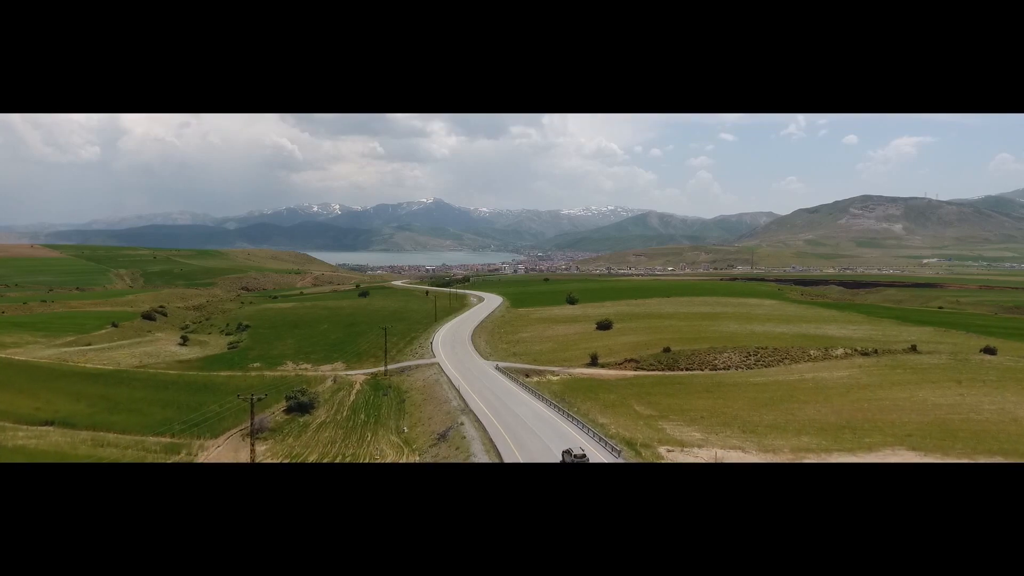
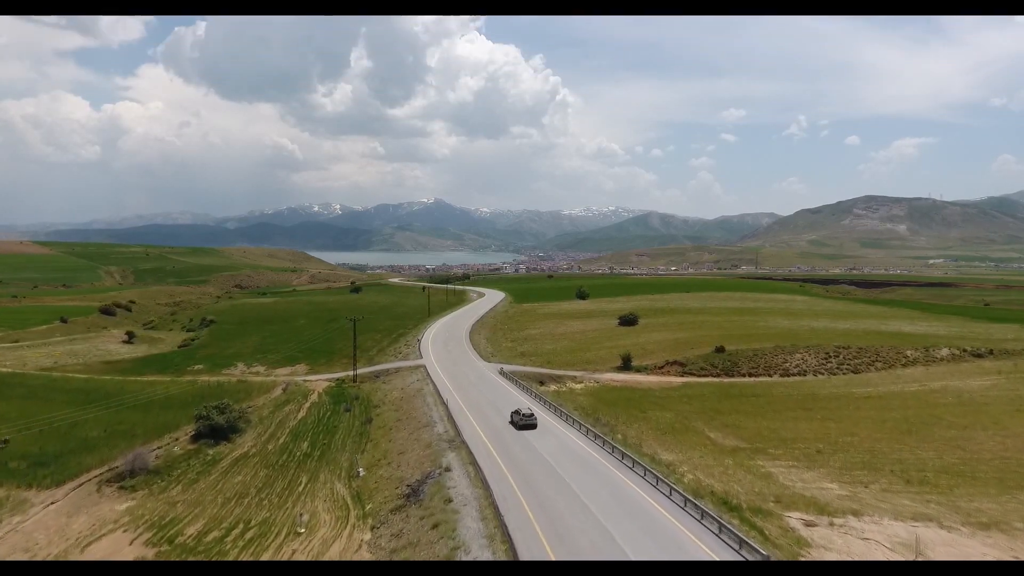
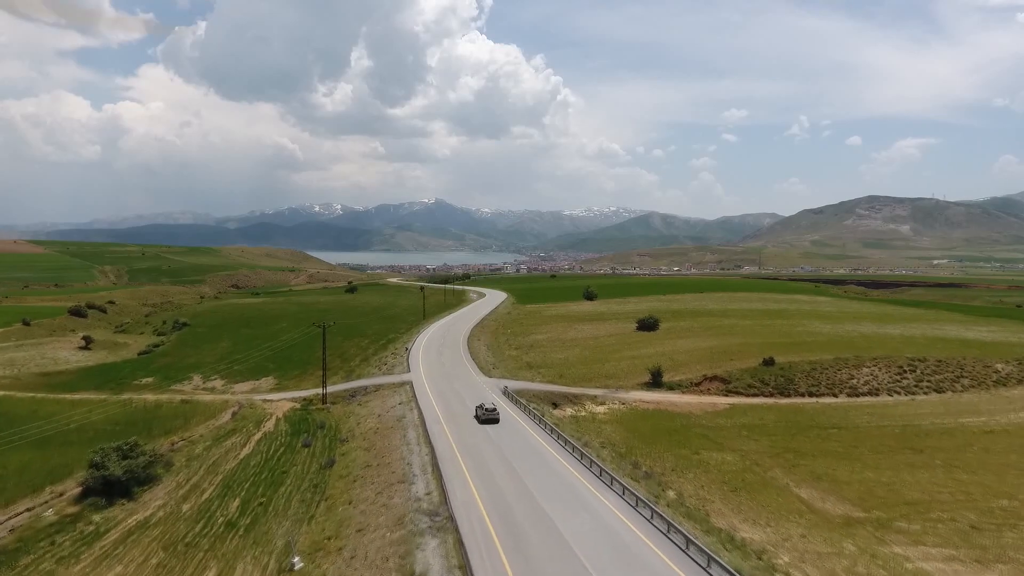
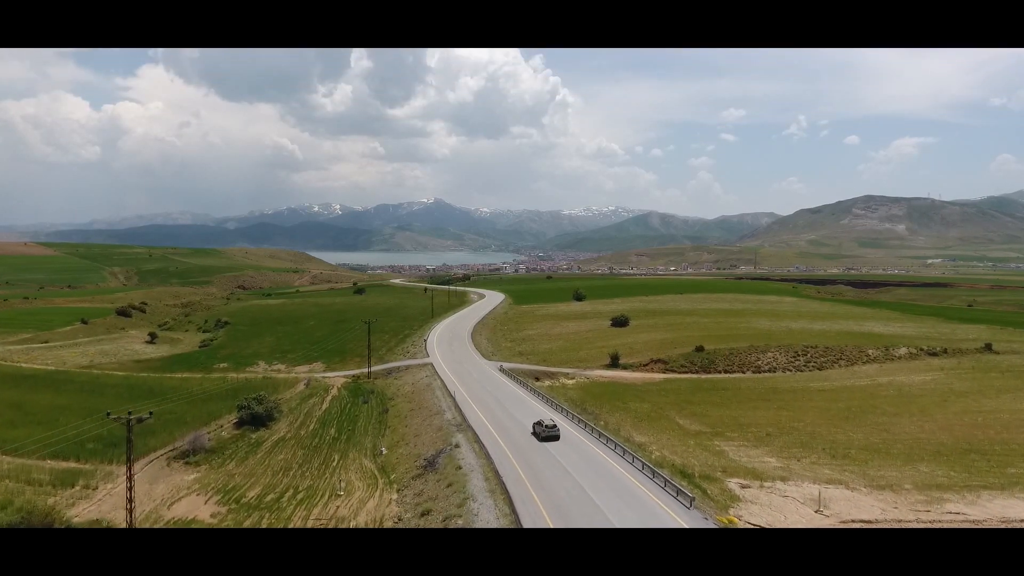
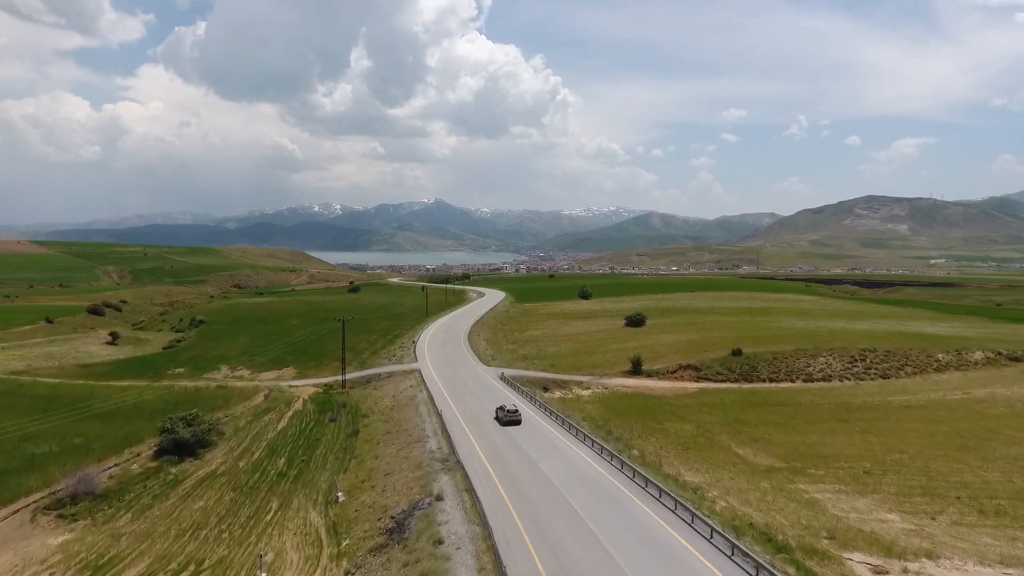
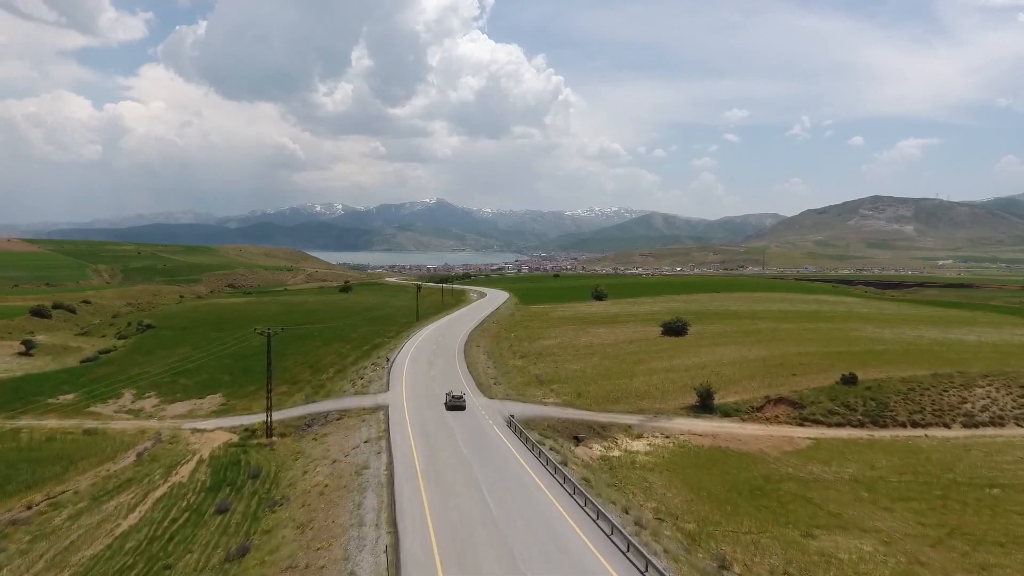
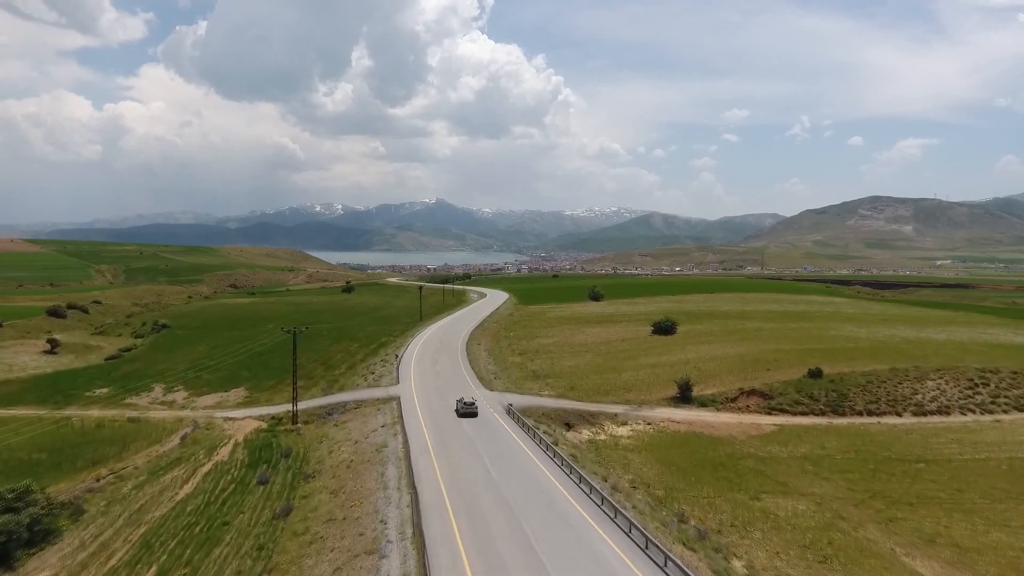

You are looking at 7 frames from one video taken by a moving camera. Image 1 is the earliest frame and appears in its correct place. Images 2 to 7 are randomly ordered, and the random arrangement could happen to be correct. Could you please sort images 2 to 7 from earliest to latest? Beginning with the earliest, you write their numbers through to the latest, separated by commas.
4, 2, 5, 3, 7, 6
